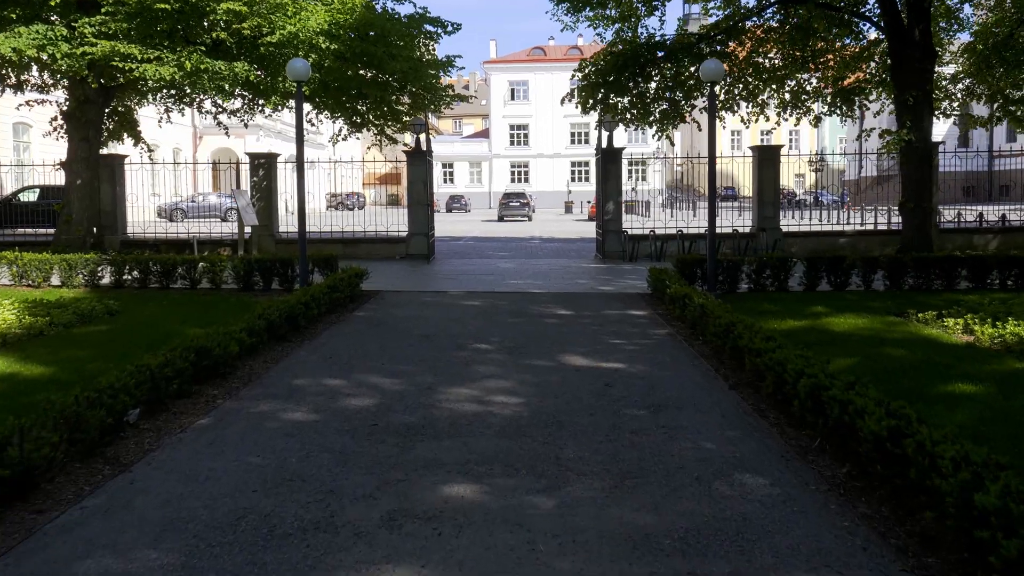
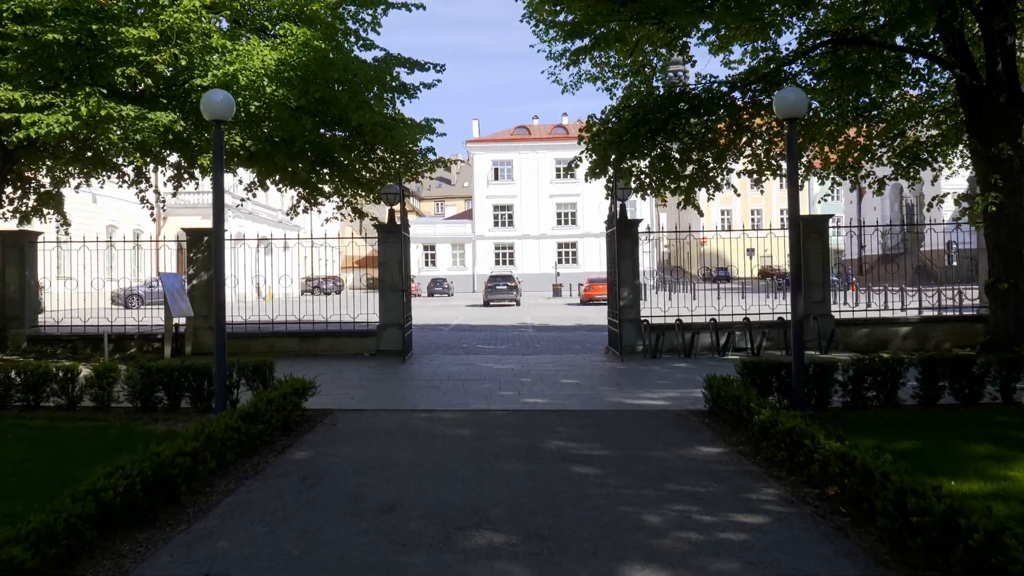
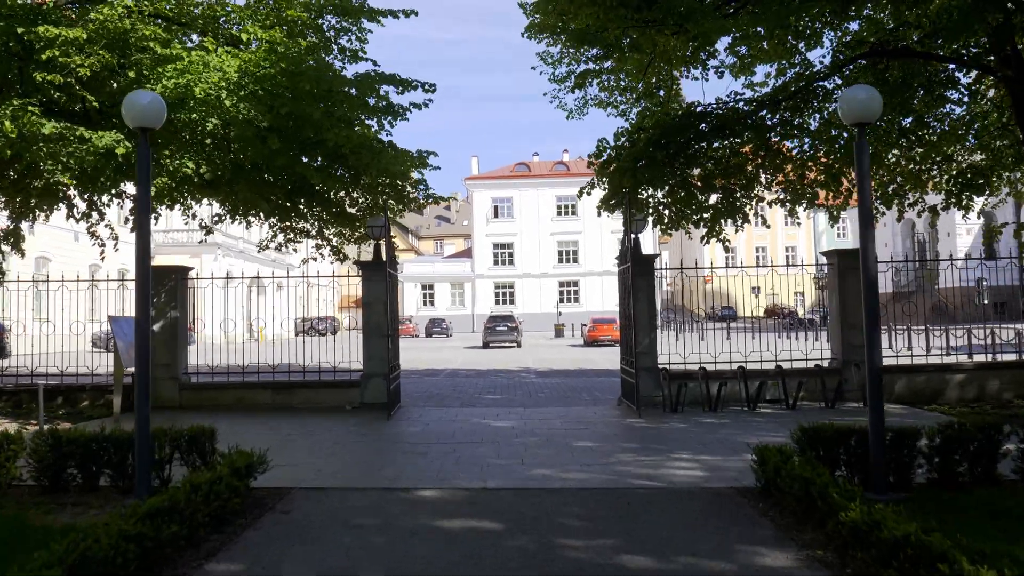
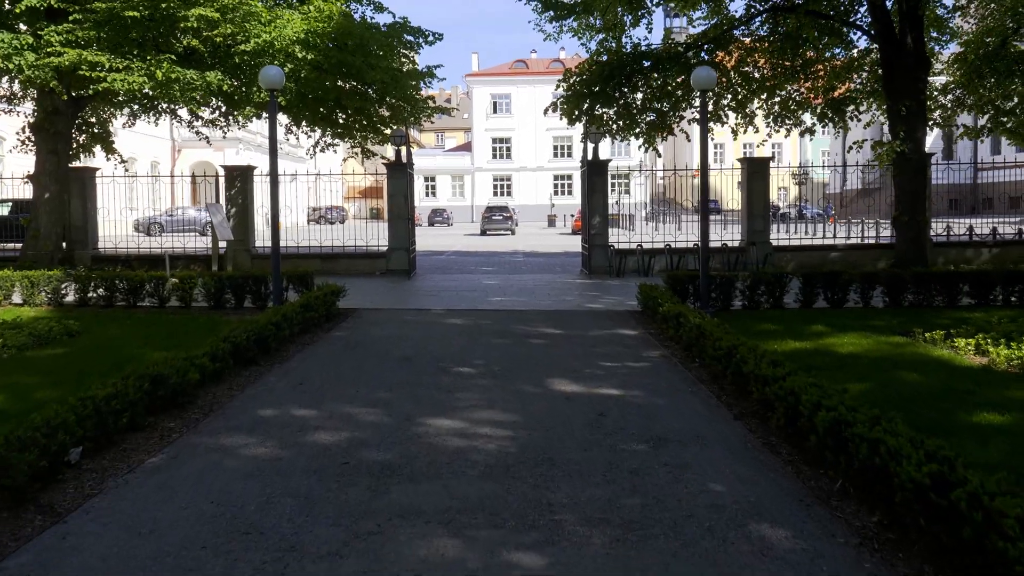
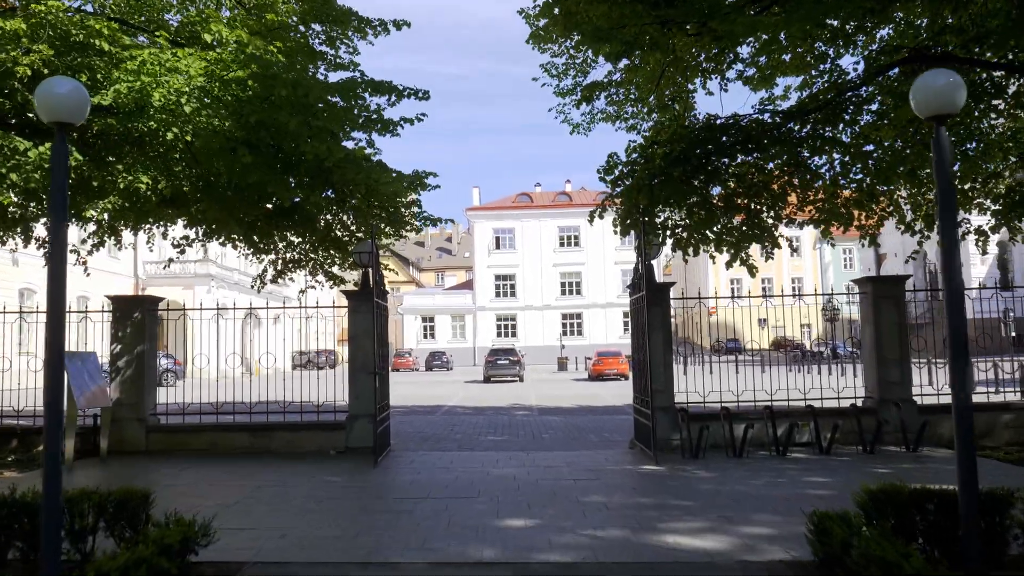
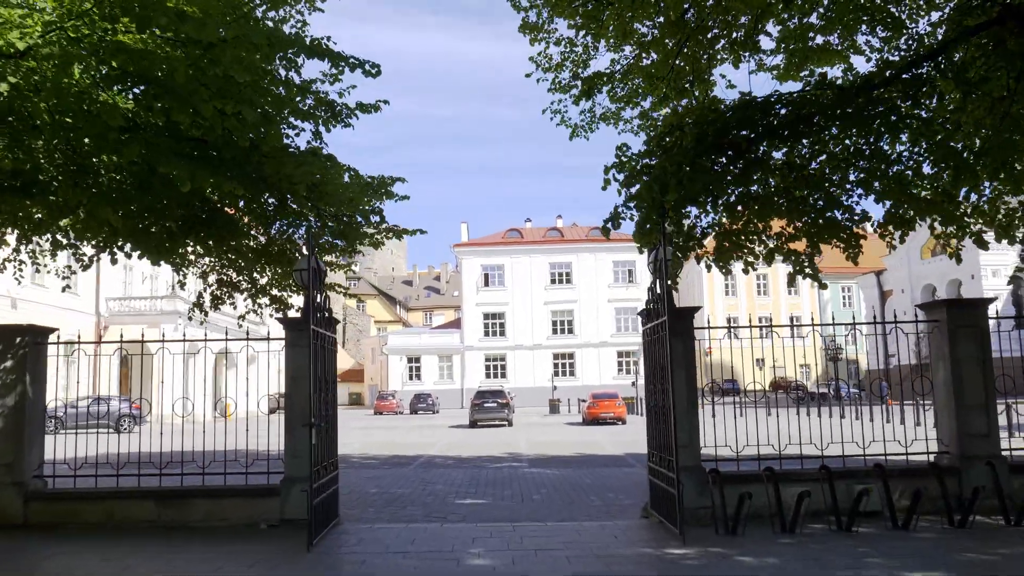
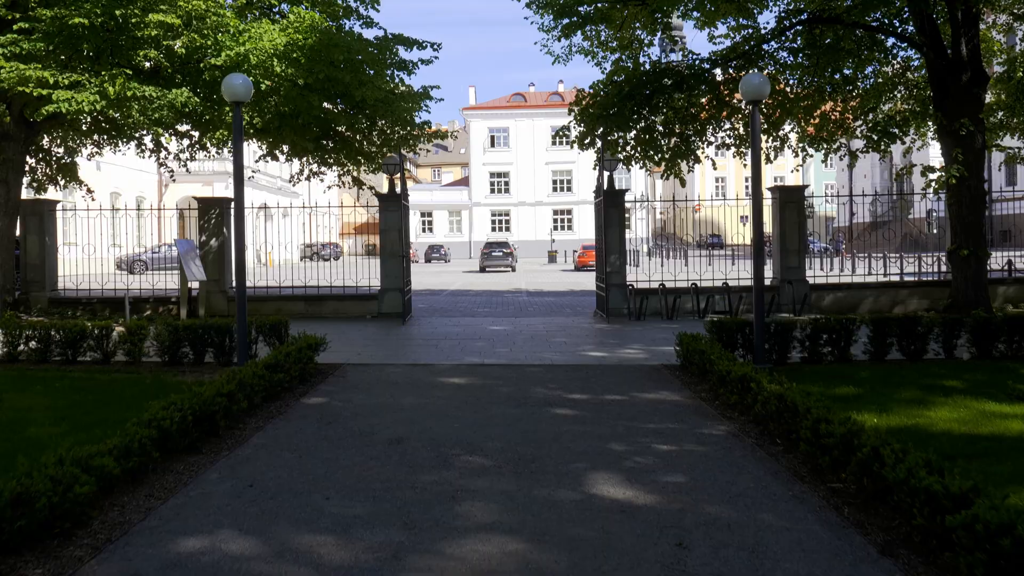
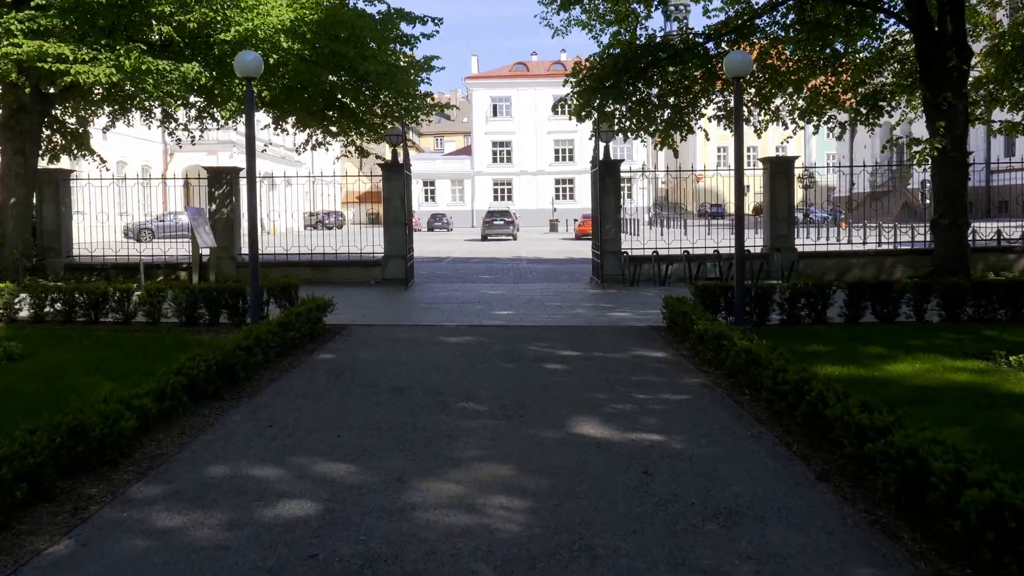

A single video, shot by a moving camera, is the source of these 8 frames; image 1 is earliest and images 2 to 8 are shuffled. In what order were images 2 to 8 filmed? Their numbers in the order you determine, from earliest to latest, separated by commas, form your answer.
4, 8, 7, 2, 3, 5, 6
